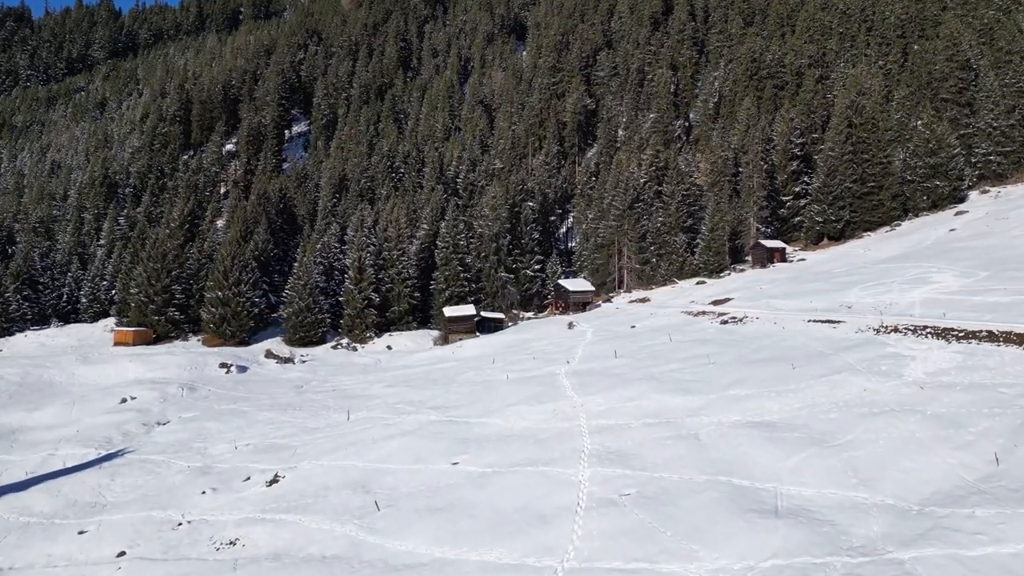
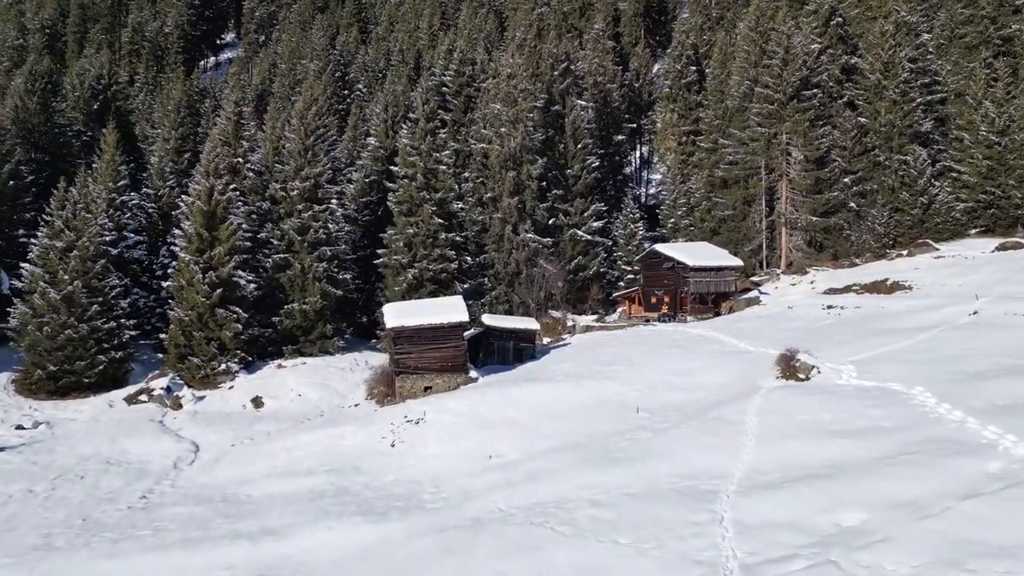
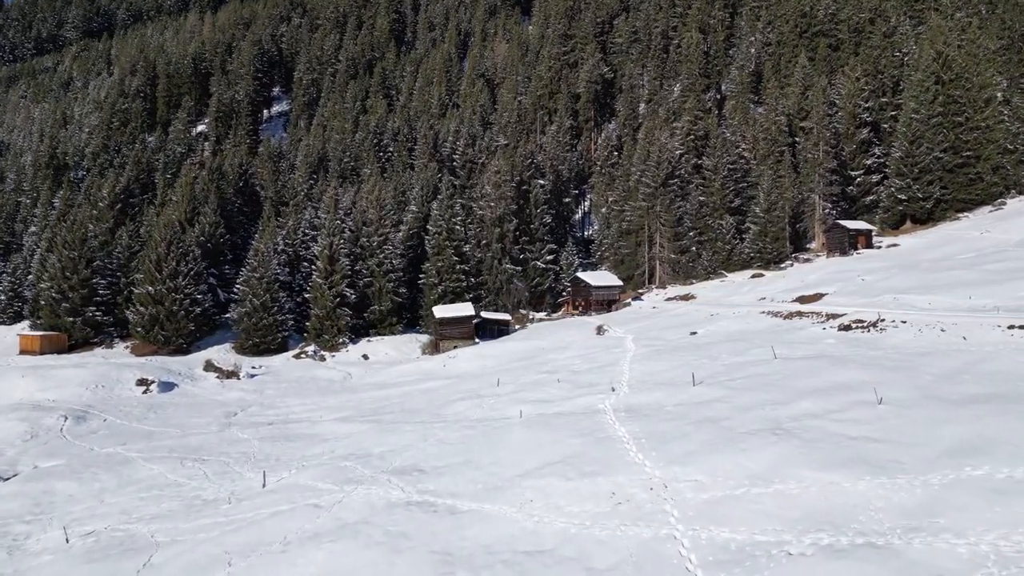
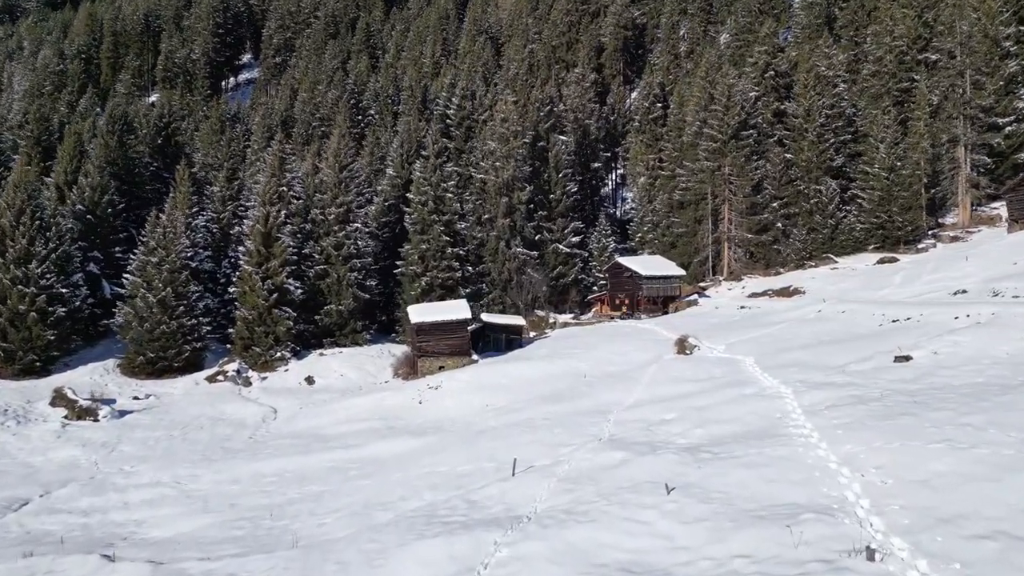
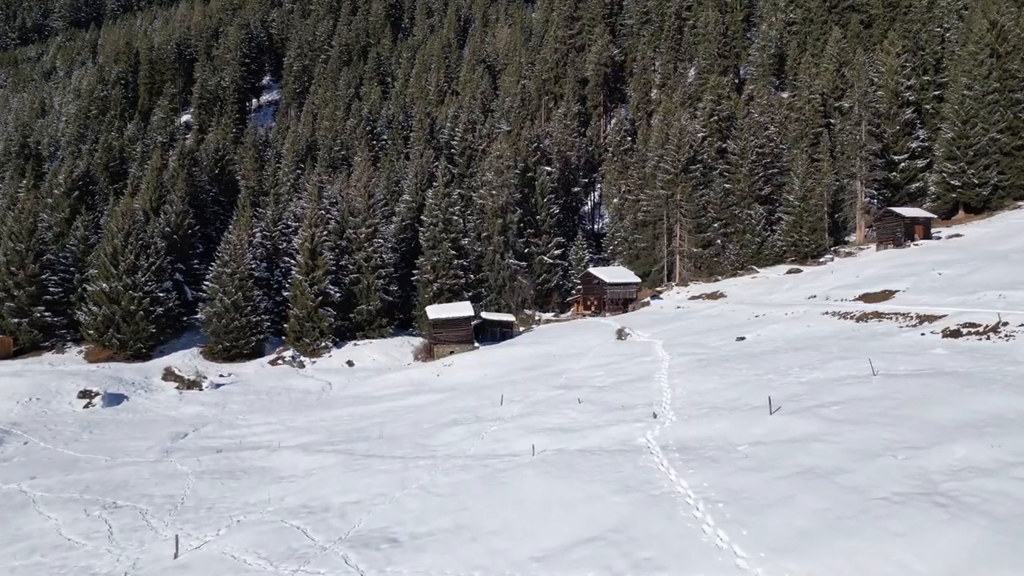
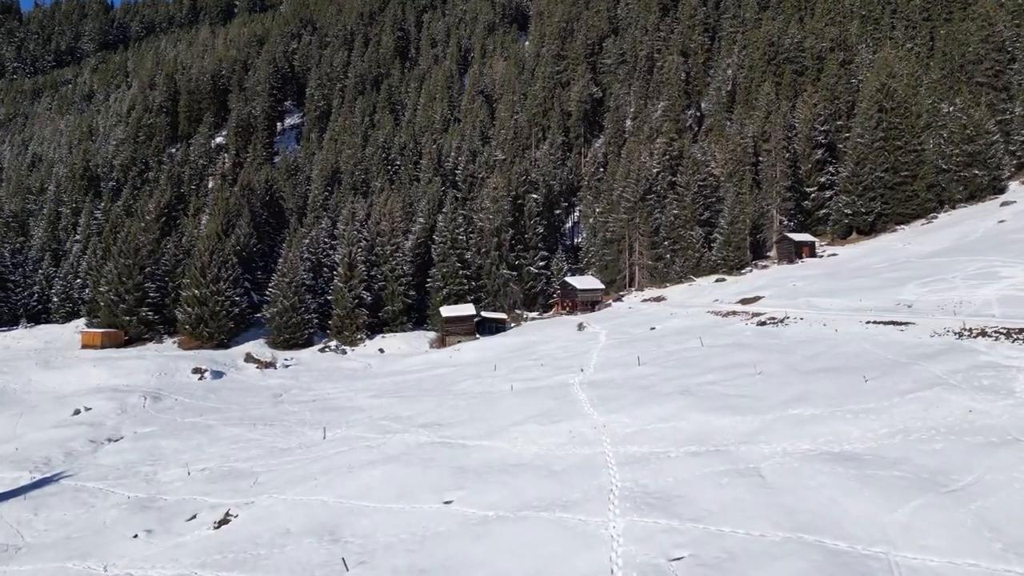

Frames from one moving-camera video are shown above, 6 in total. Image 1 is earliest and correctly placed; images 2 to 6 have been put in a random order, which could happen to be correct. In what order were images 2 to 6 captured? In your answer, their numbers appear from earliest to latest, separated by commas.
6, 3, 5, 4, 2
